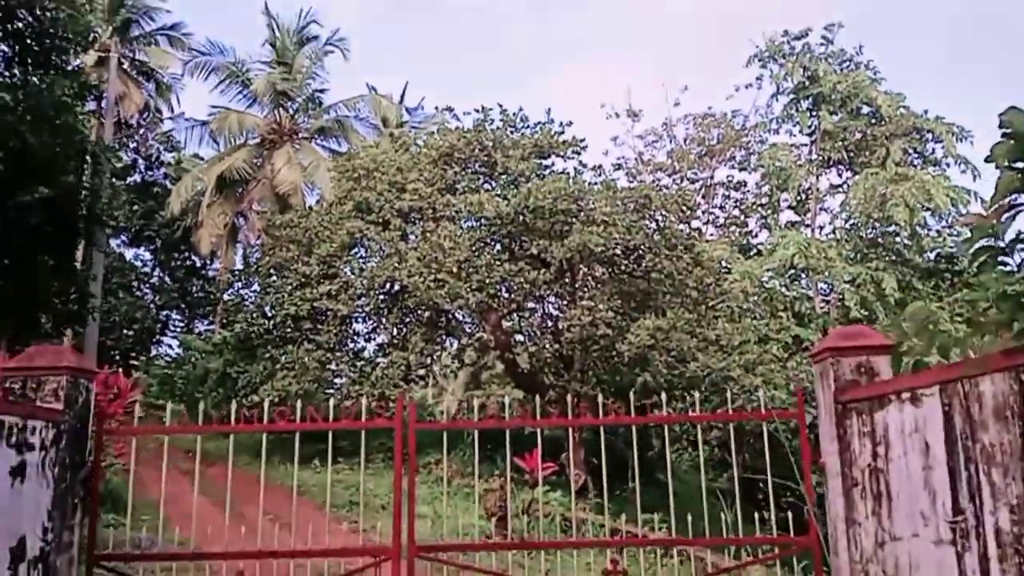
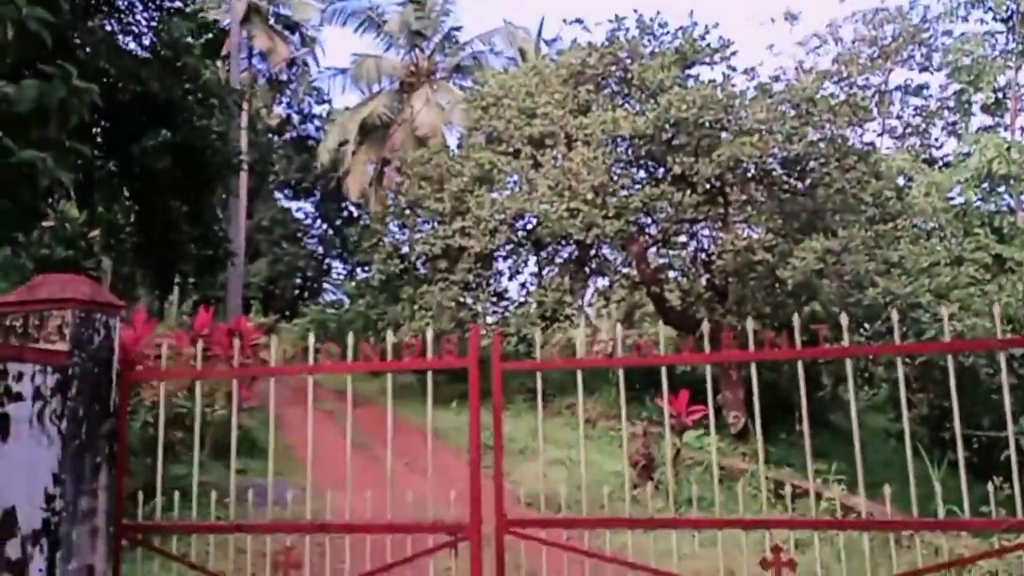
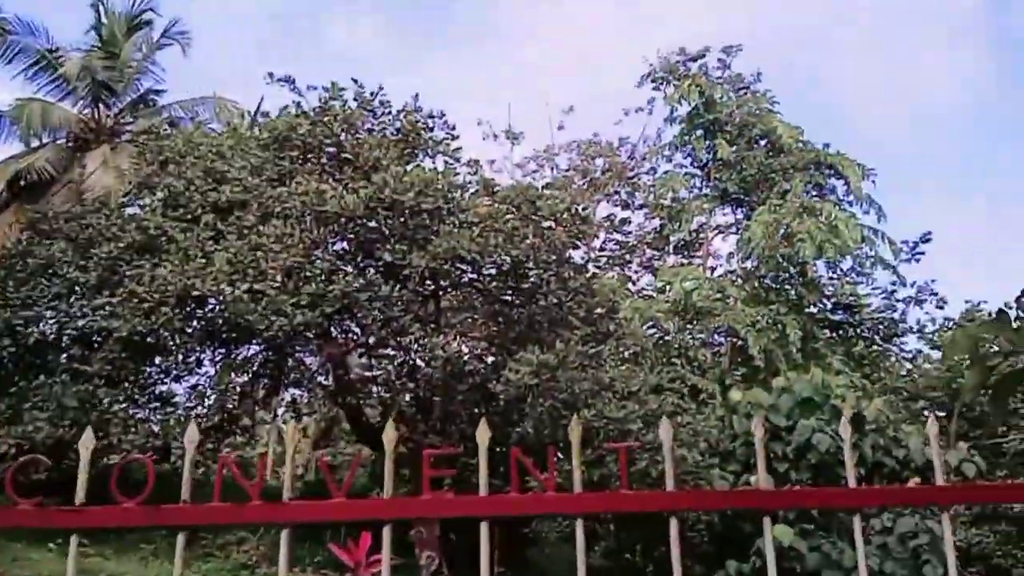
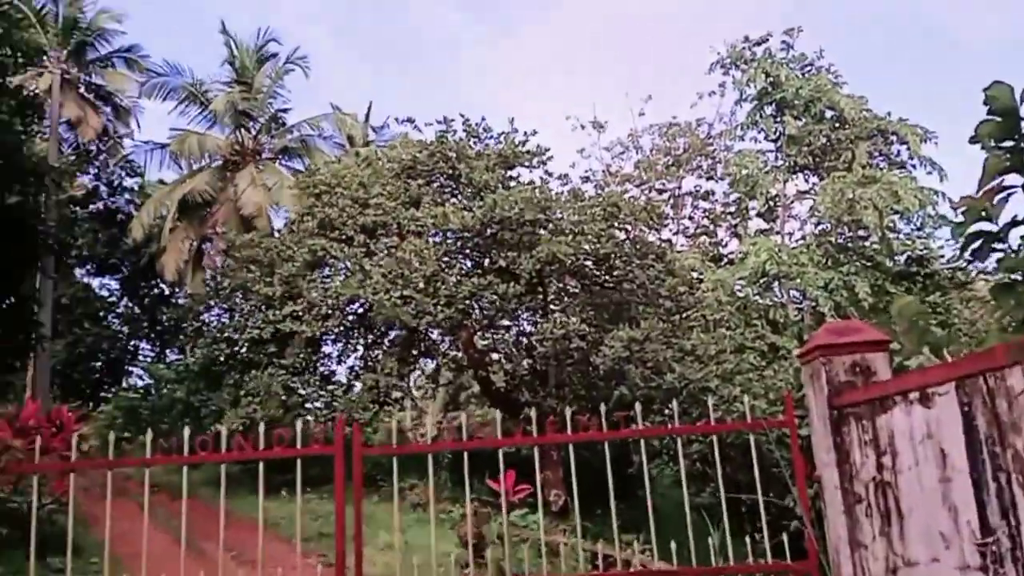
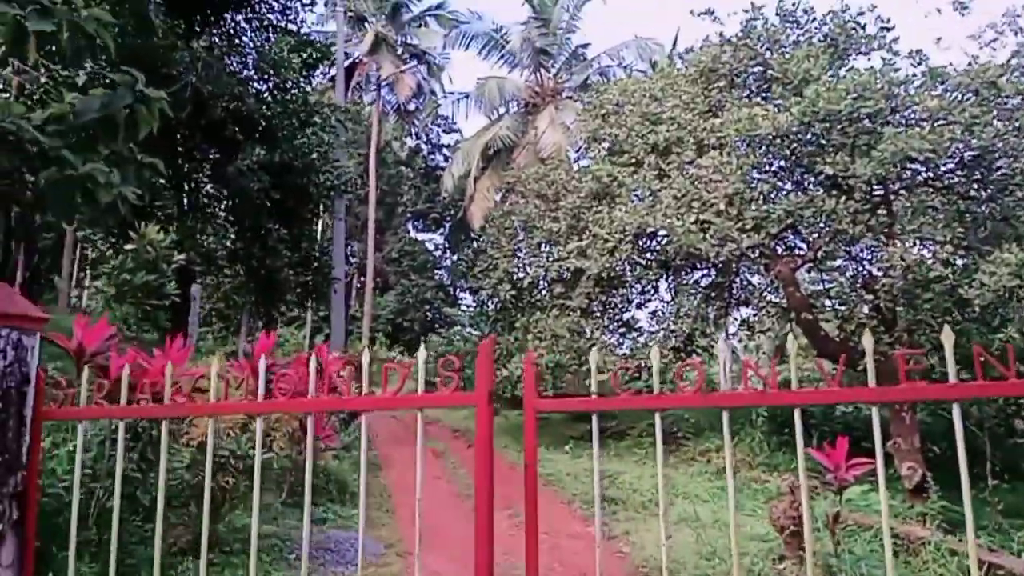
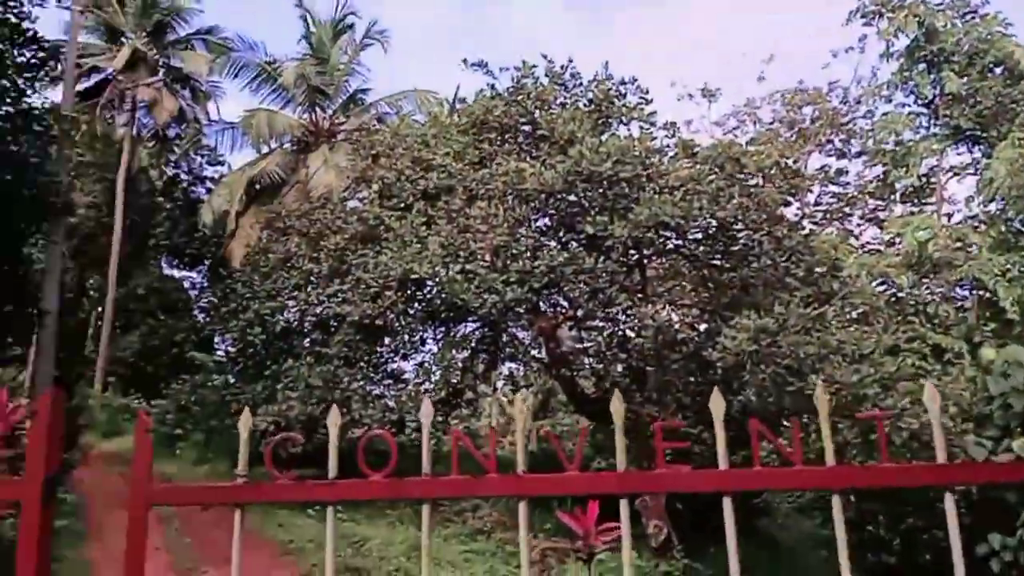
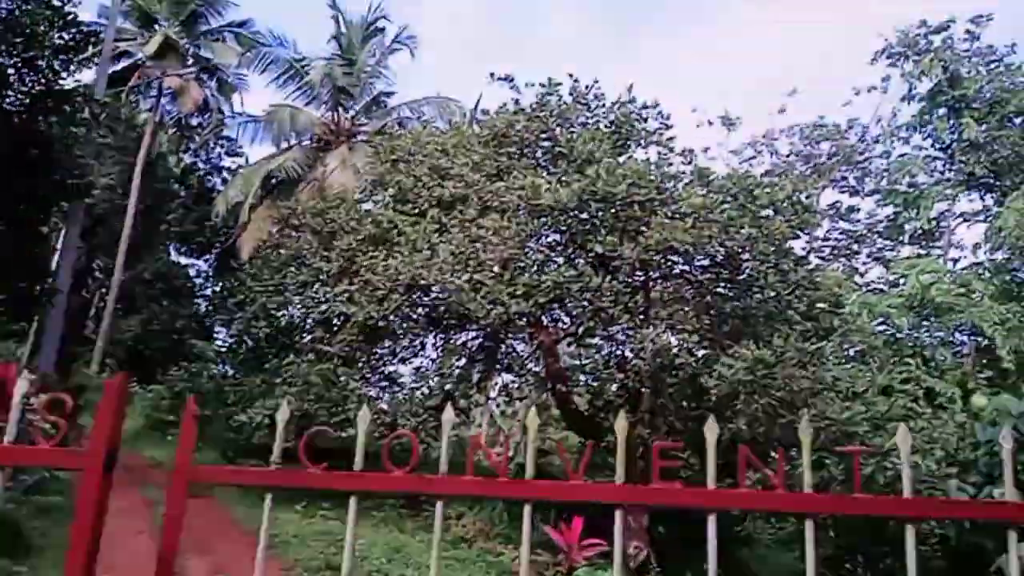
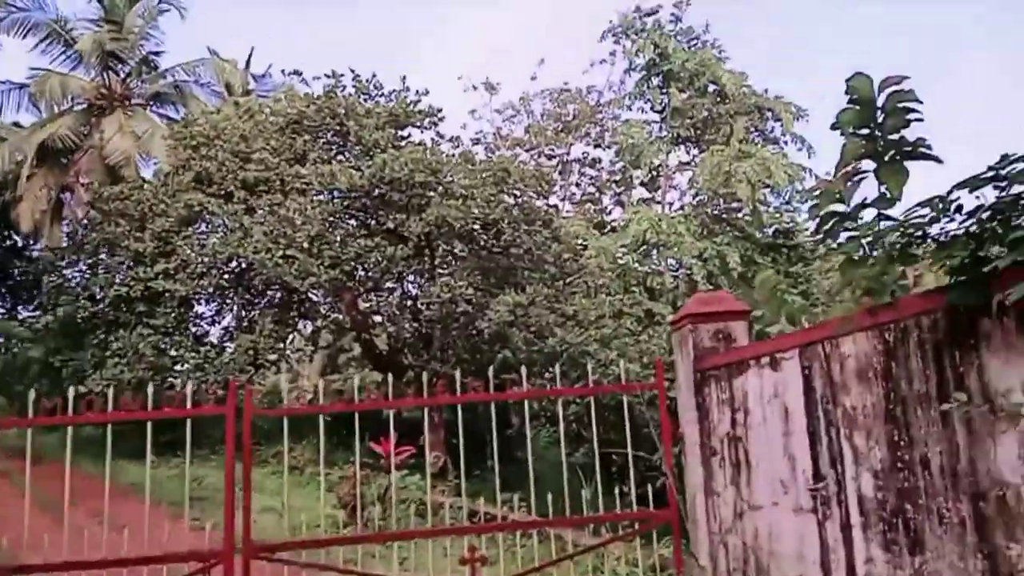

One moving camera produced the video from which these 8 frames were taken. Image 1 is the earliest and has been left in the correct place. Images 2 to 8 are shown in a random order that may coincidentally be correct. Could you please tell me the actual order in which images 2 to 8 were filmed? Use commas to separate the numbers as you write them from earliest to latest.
8, 4, 2, 5, 7, 3, 6
